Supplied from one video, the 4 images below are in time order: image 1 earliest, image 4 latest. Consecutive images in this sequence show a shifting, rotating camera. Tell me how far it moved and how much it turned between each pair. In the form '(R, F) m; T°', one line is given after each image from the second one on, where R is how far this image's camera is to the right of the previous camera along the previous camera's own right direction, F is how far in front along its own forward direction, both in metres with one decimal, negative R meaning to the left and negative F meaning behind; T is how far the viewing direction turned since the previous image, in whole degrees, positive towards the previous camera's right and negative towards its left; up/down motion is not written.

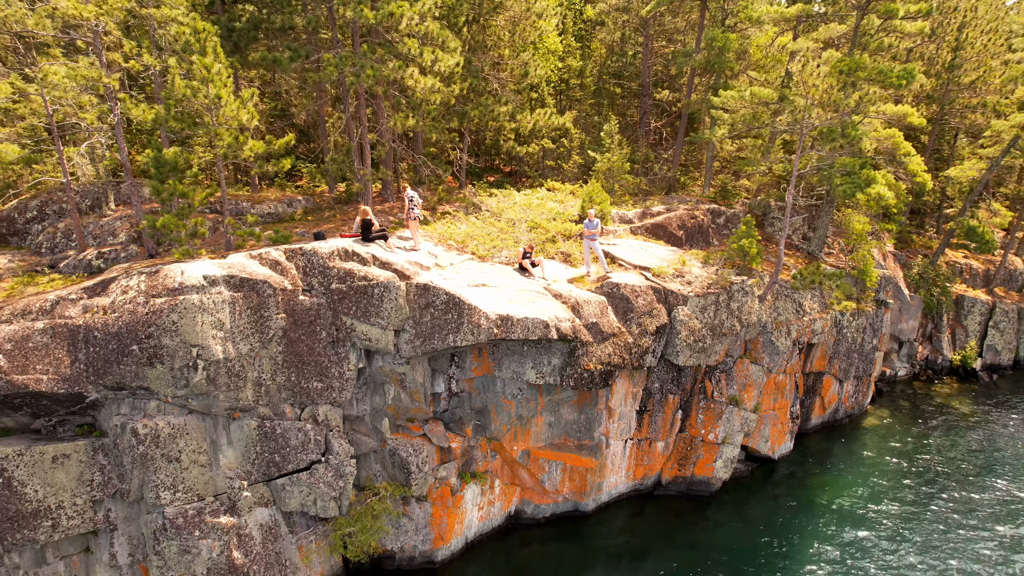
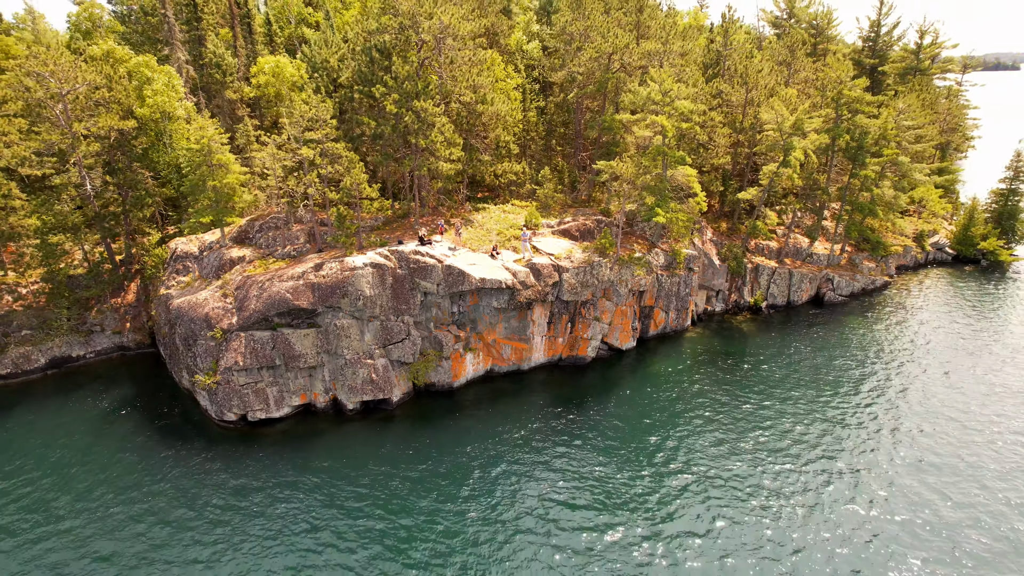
(+1.2, -18.7) m; 0°
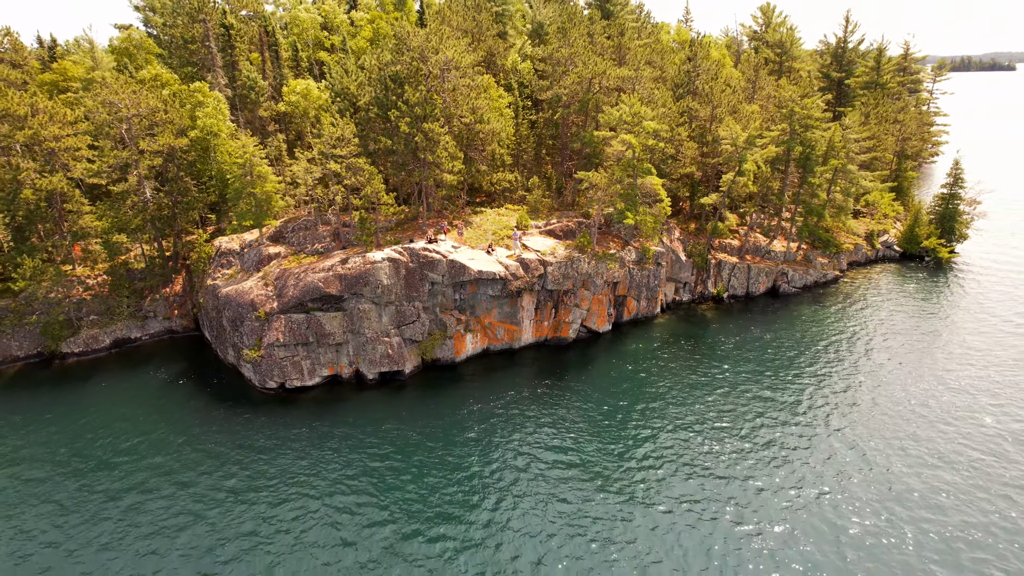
(+0.4, -6.6) m; 0°
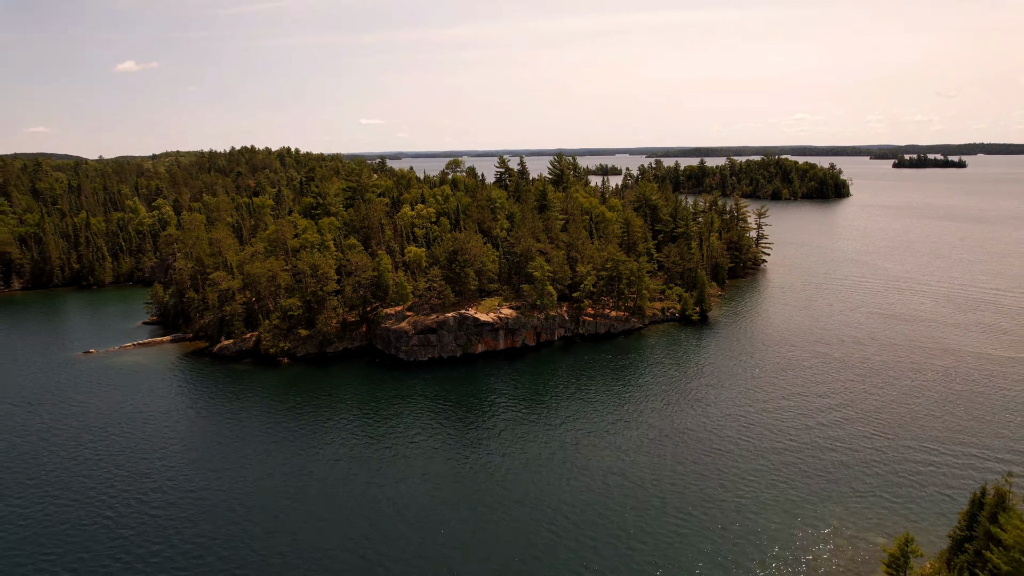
(+3.0, -69.8) m; 0°
